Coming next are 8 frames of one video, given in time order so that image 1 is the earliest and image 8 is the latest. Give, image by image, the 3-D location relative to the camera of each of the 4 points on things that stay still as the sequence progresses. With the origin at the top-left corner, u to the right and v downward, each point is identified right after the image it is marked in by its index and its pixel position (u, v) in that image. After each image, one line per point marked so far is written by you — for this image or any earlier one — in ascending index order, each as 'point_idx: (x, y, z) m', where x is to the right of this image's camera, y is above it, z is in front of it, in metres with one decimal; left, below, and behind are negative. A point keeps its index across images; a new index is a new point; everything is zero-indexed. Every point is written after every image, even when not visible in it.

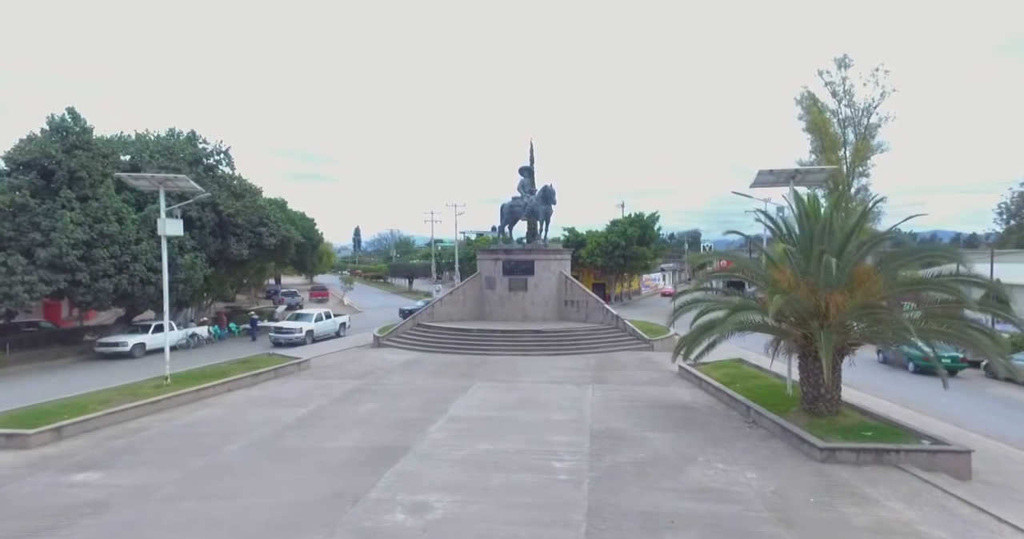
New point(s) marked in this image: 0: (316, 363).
0: (-6.4, -3.0, +18.5) m
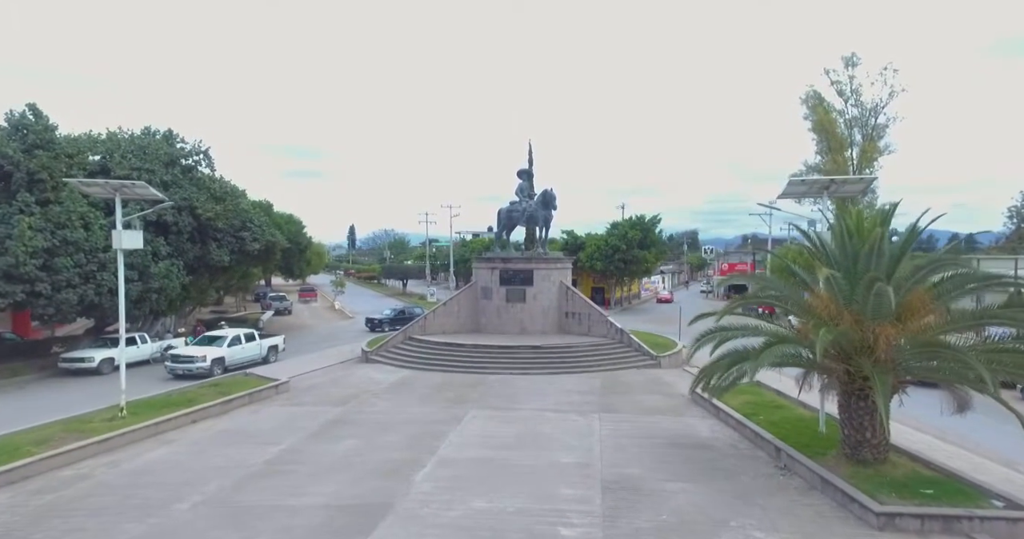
0: (-6.5, -3.4, +17.0) m
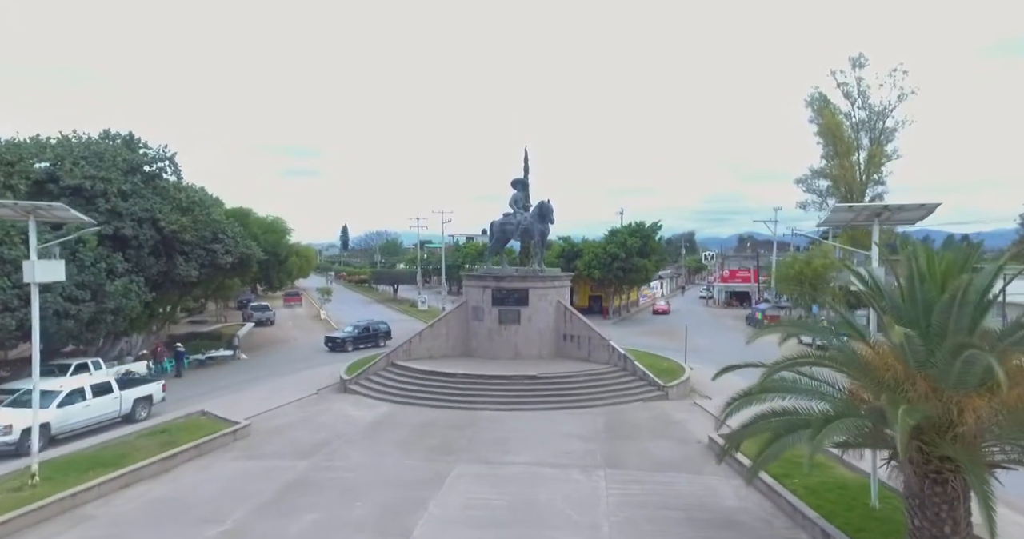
0: (-6.7, -4.1, +15.0) m
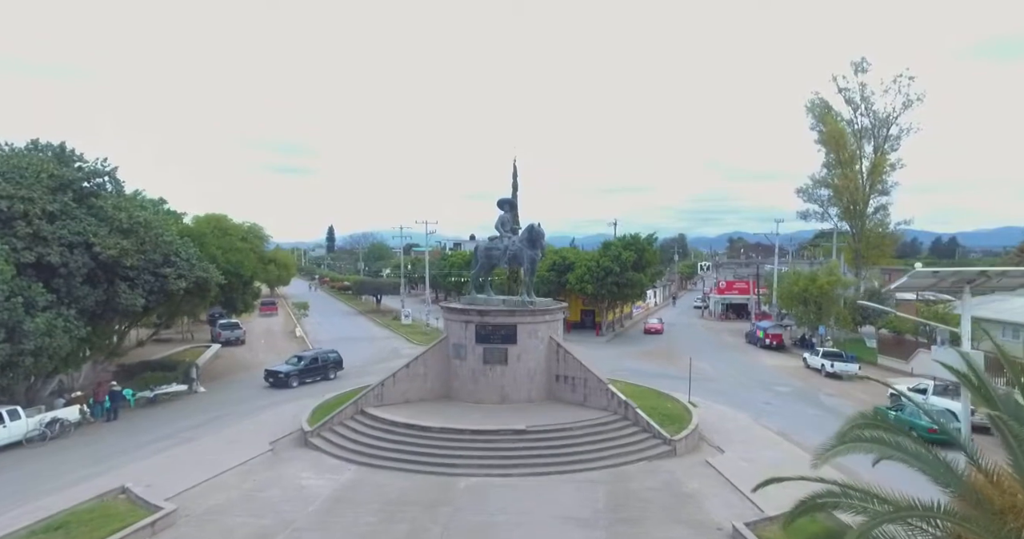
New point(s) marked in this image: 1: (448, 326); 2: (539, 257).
0: (-7.0, -5.2, +12.4) m
1: (-2.2, -1.9, +19.5) m
2: (+0.9, +0.4, +20.0) m
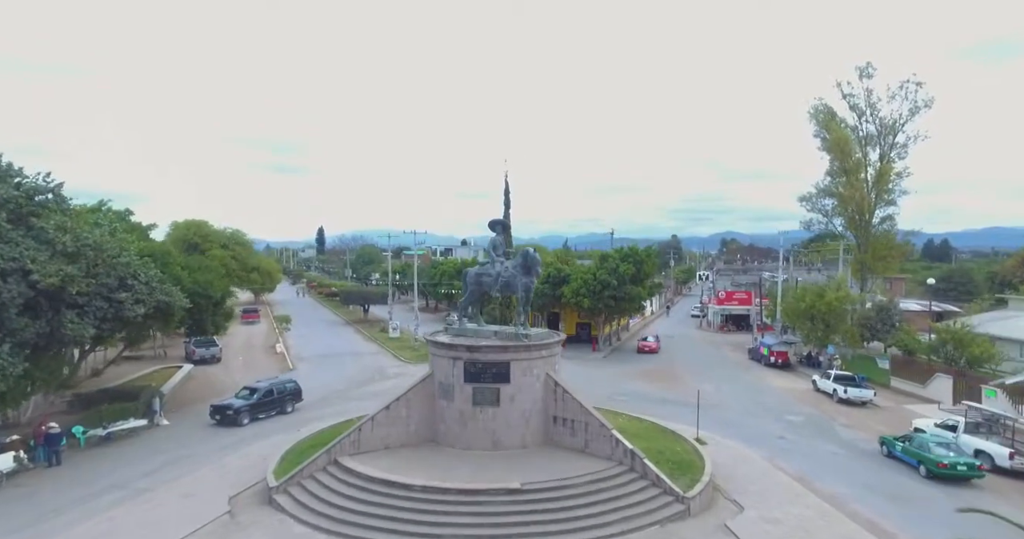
0: (-7.1, -6.1, +10.3) m
1: (-2.4, -2.8, +17.5) m
2: (+0.7, -0.5, +18.0) m
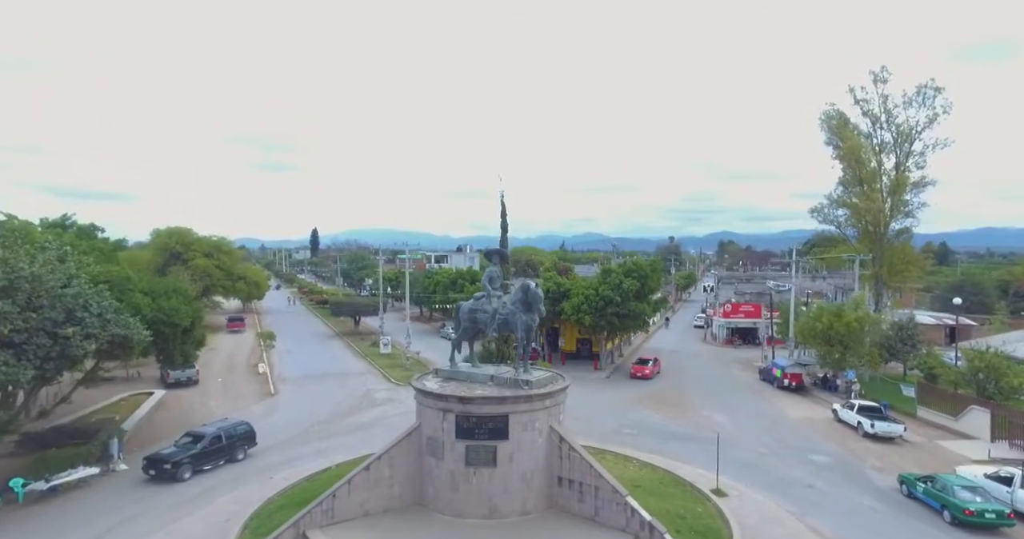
0: (-7.1, -7.0, +8.0) m
1: (-2.4, -3.8, +15.2) m
2: (+0.7, -1.5, +15.8) m
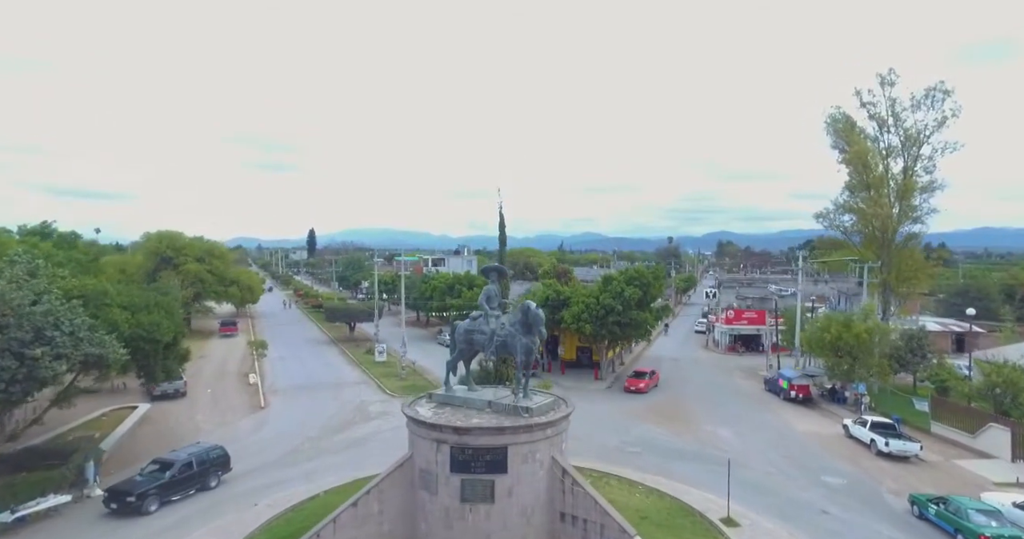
0: (-7.1, -7.5, +6.9) m
1: (-2.4, -4.3, +14.2) m
2: (+0.6, -1.9, +14.7) m
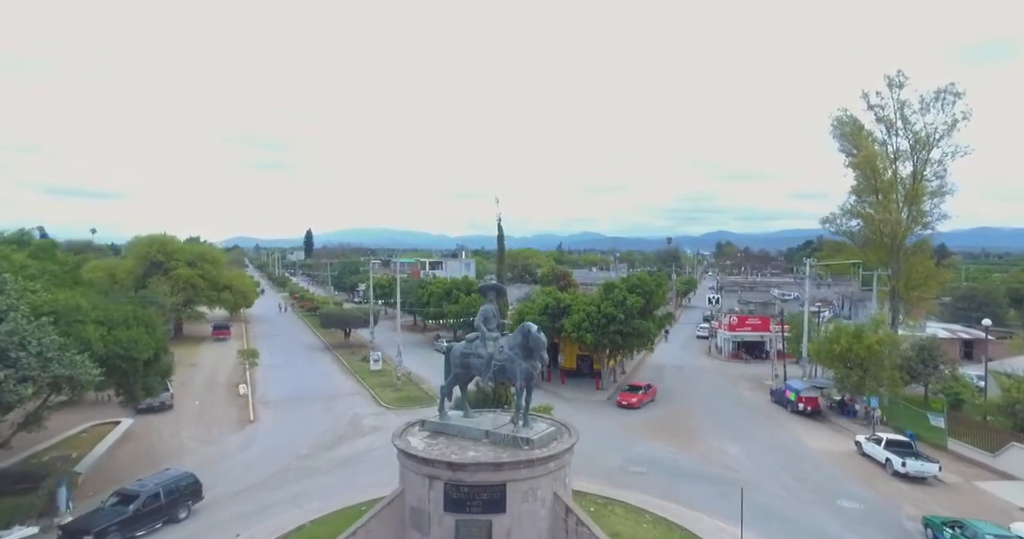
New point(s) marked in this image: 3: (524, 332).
0: (-7.1, -8.0, +5.8) m
1: (-2.5, -4.7, +13.0) m
2: (+0.6, -2.4, +13.6) m
3: (+0.3, -1.5, +13.3) m
